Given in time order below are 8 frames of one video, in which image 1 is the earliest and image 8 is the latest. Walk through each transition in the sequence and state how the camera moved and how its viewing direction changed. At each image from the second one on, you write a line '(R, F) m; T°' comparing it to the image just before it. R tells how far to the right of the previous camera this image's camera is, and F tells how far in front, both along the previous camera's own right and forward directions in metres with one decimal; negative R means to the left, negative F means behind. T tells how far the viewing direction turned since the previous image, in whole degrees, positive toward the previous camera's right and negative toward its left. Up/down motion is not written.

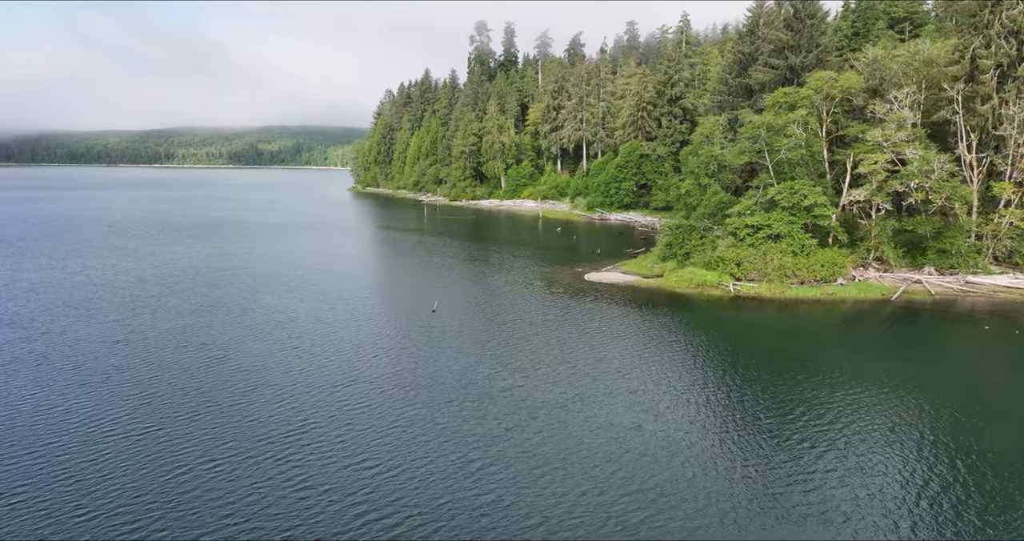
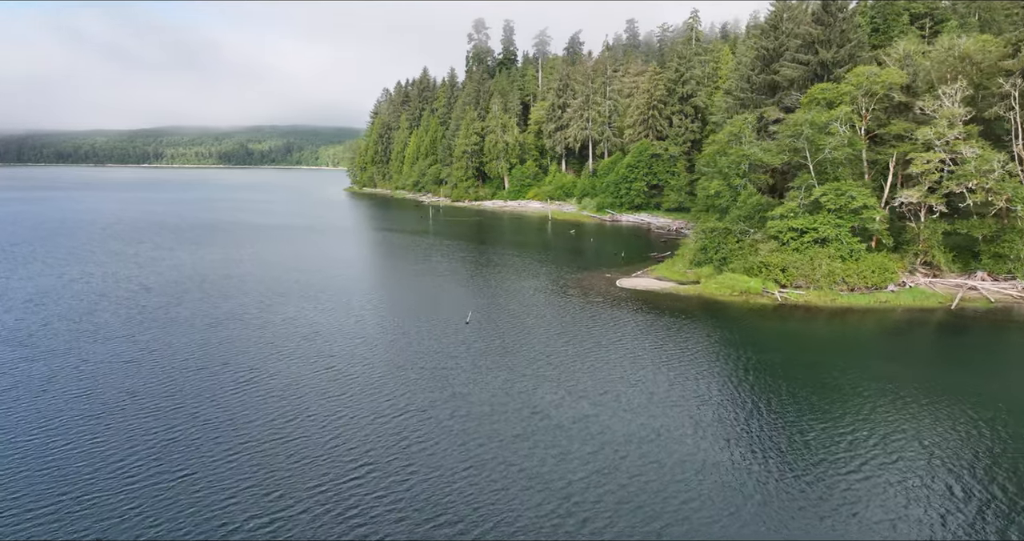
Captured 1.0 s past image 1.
(-2.6, +2.5) m; +1°
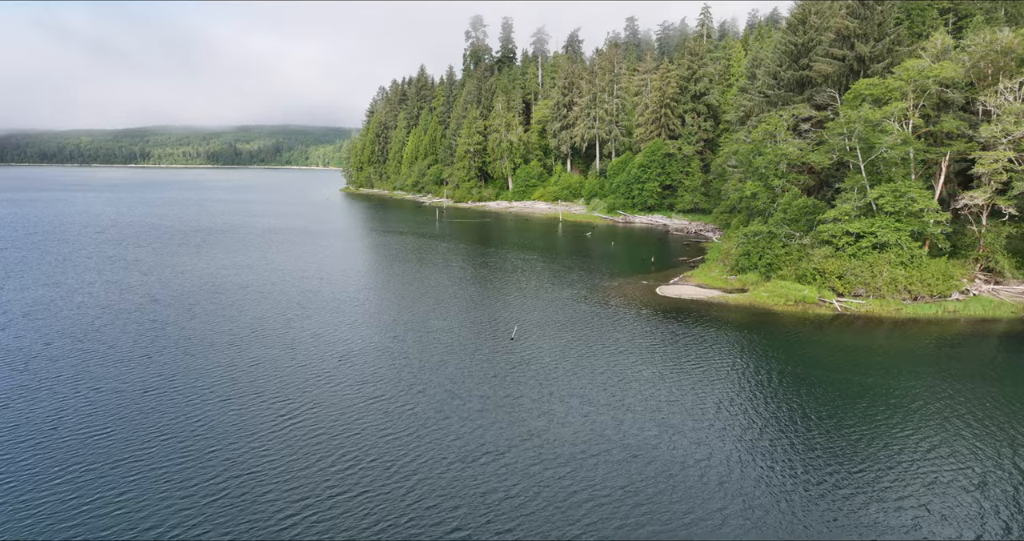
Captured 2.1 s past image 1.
(-3.0, +2.8) m; +1°
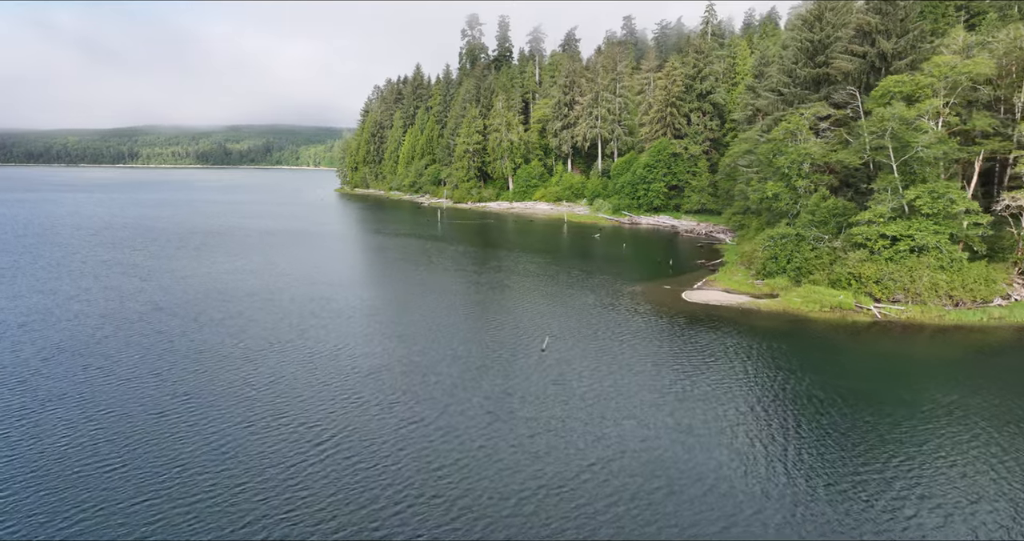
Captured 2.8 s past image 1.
(-1.9, +1.8) m; +1°
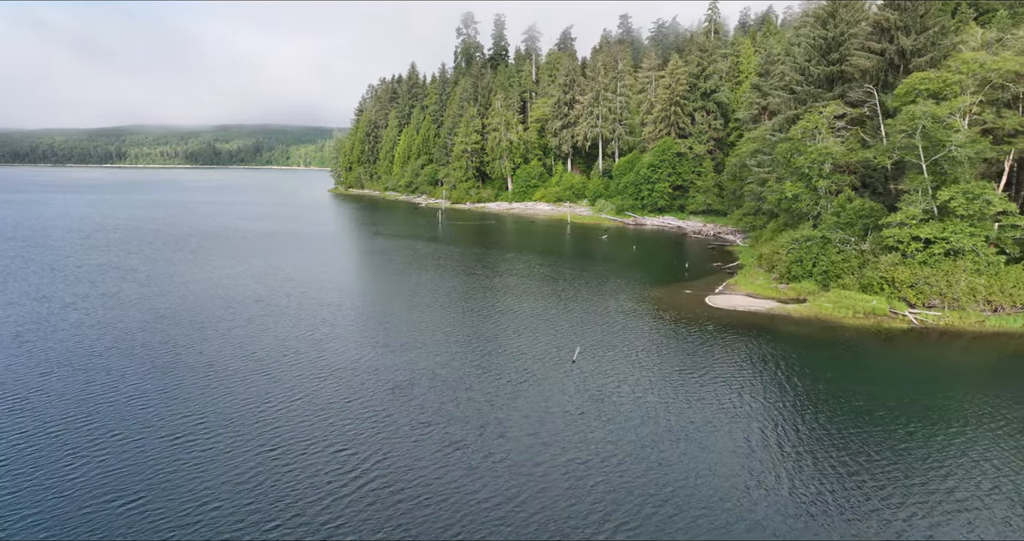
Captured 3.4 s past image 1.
(-1.7, +1.6) m; +1°
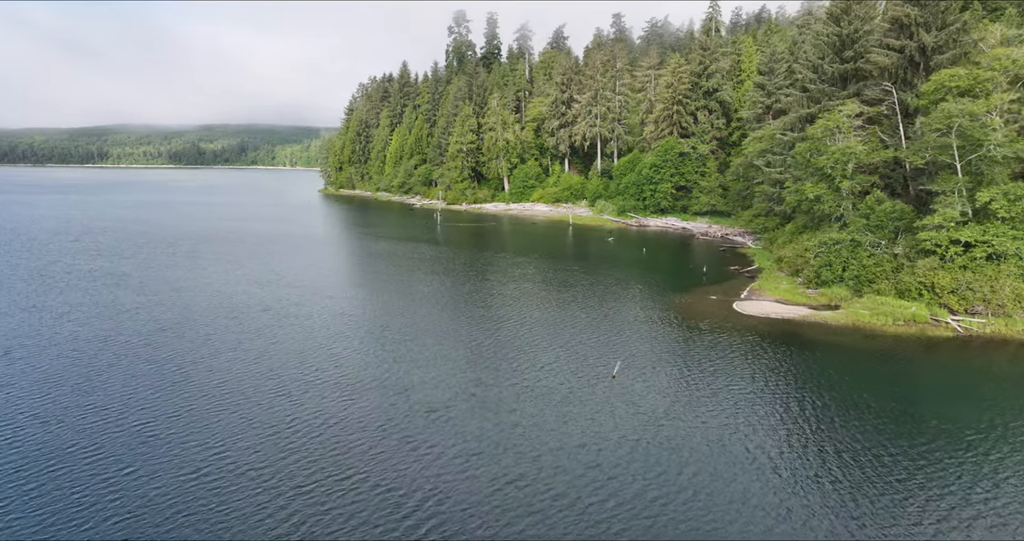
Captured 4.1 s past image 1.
(-2.1, +1.8) m; +1°
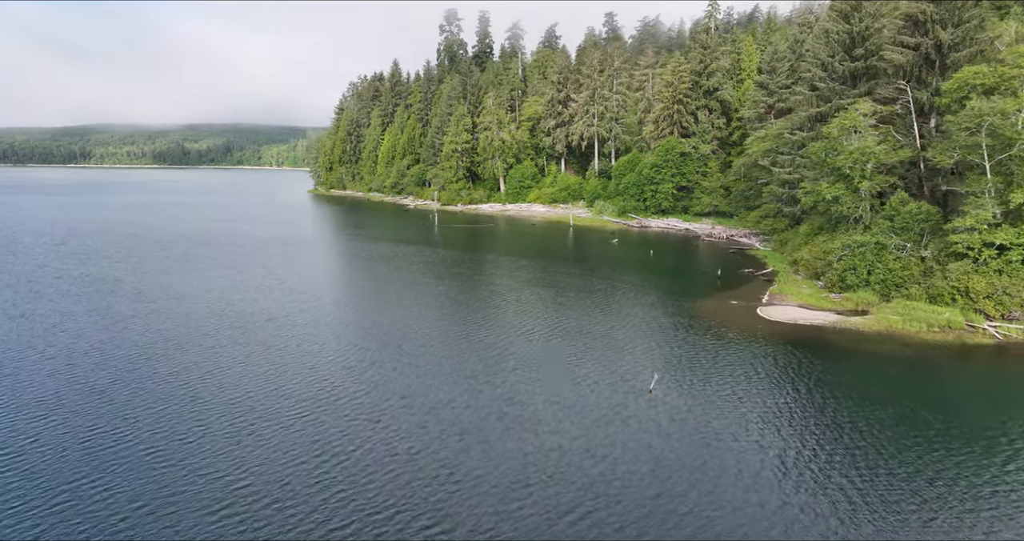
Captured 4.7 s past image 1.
(-1.8, +1.6) m; +1°
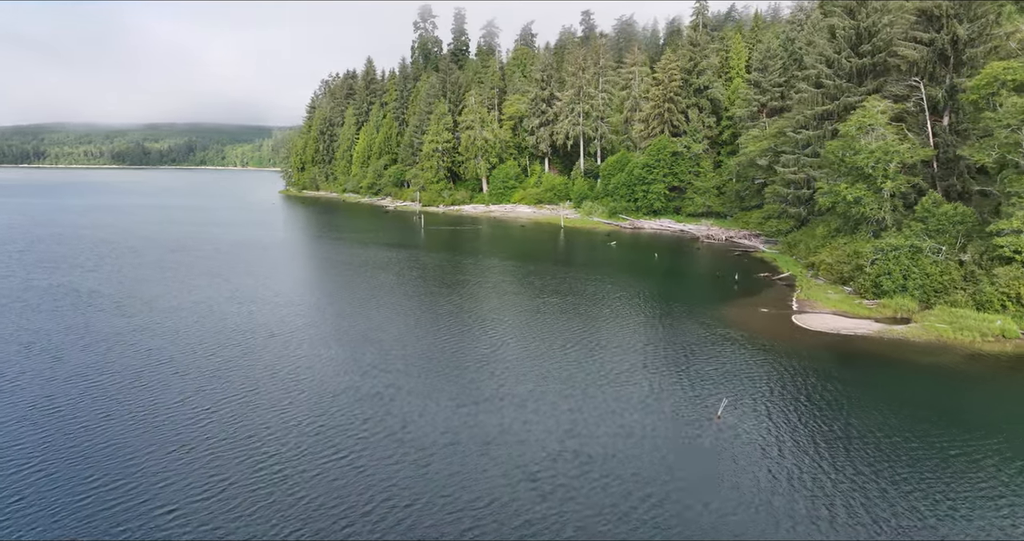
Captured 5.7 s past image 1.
(-2.9, +3.1) m; +3°
